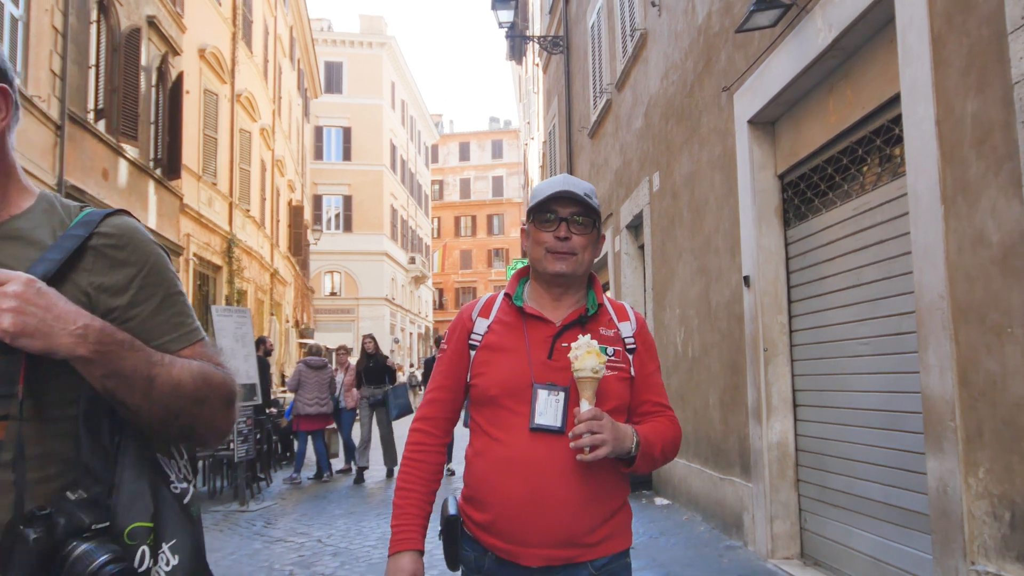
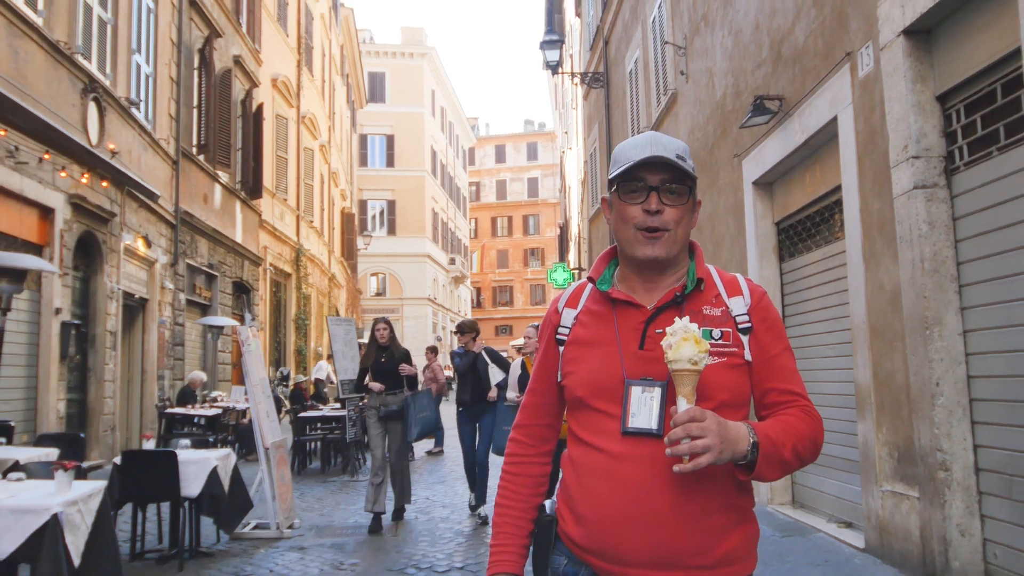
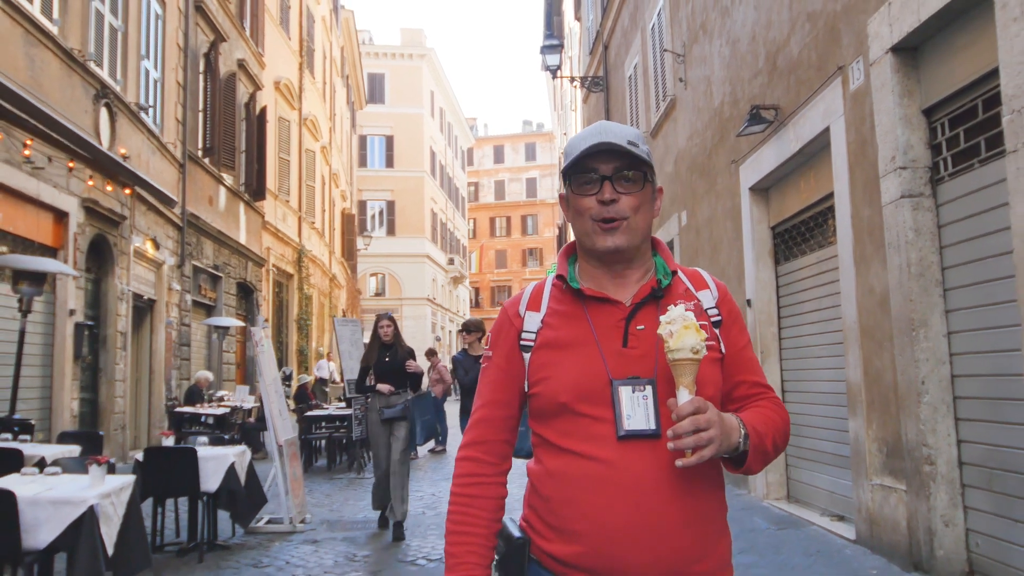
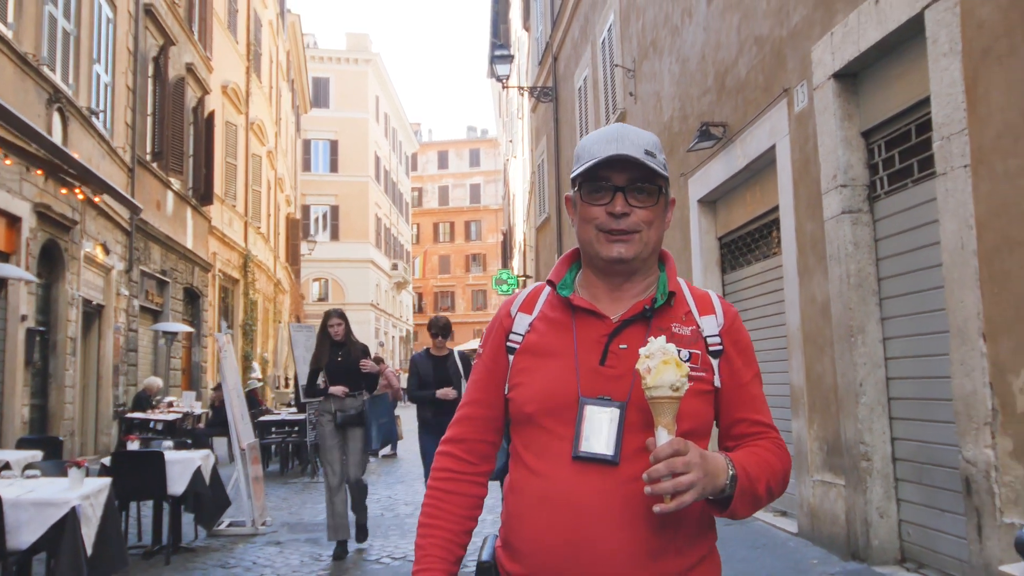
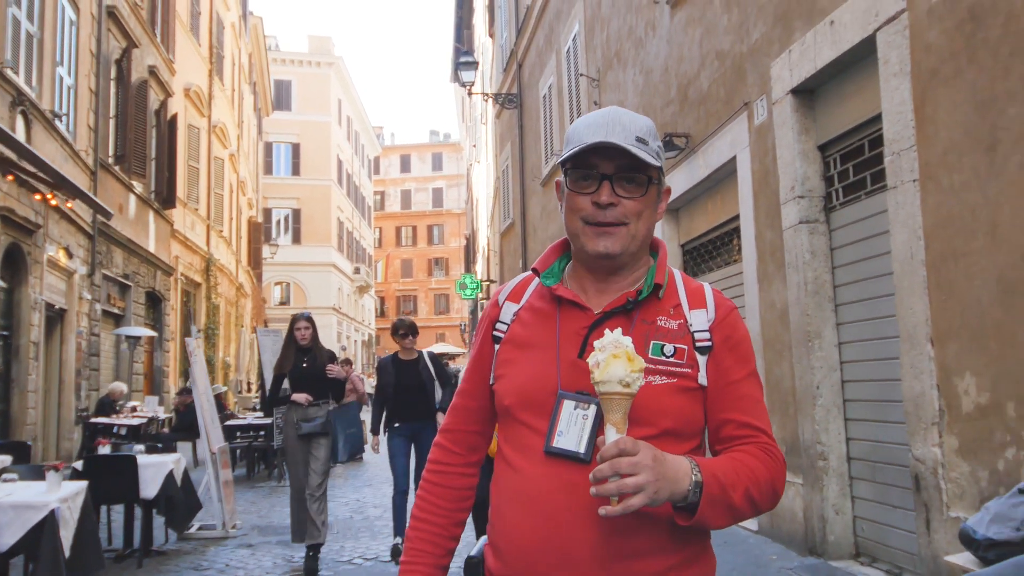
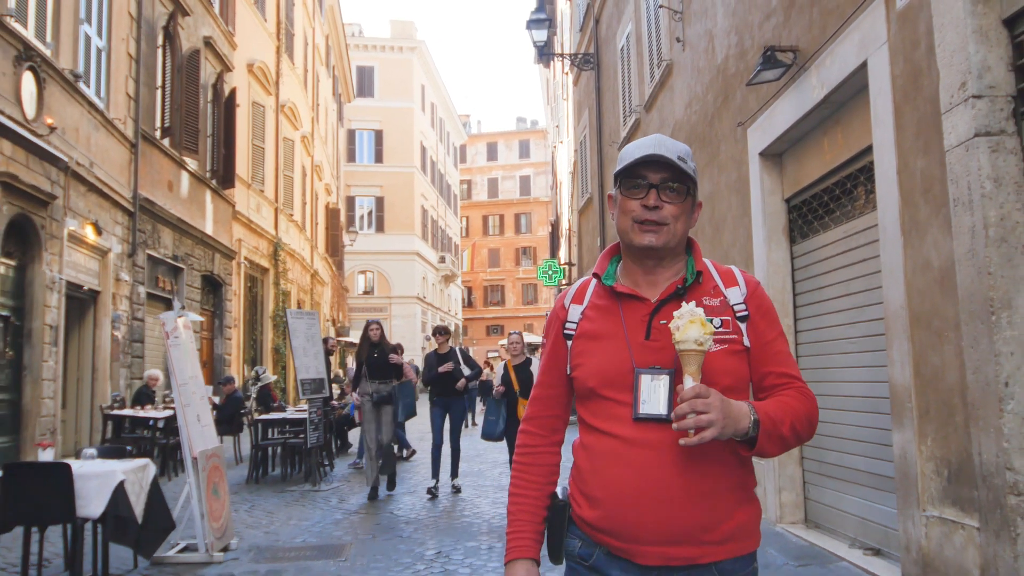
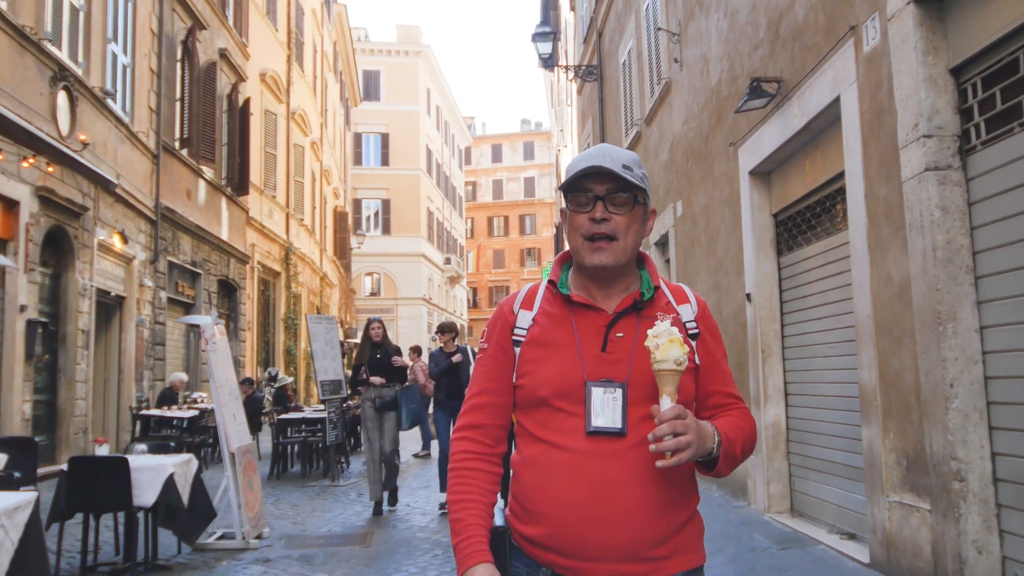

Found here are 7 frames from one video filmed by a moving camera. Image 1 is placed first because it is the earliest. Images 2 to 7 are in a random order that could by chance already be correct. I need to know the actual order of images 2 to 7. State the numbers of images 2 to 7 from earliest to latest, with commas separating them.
6, 7, 2, 3, 4, 5
